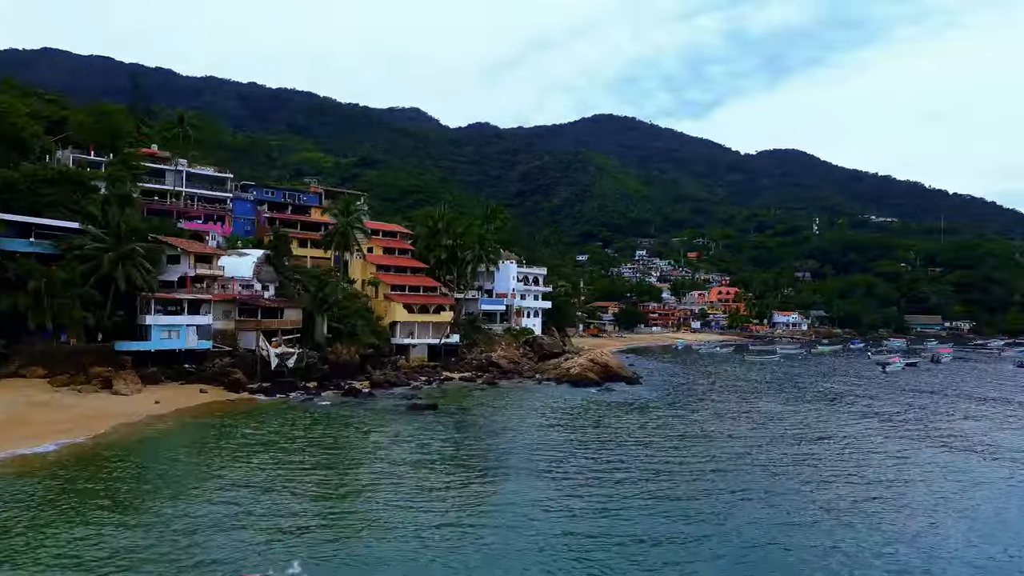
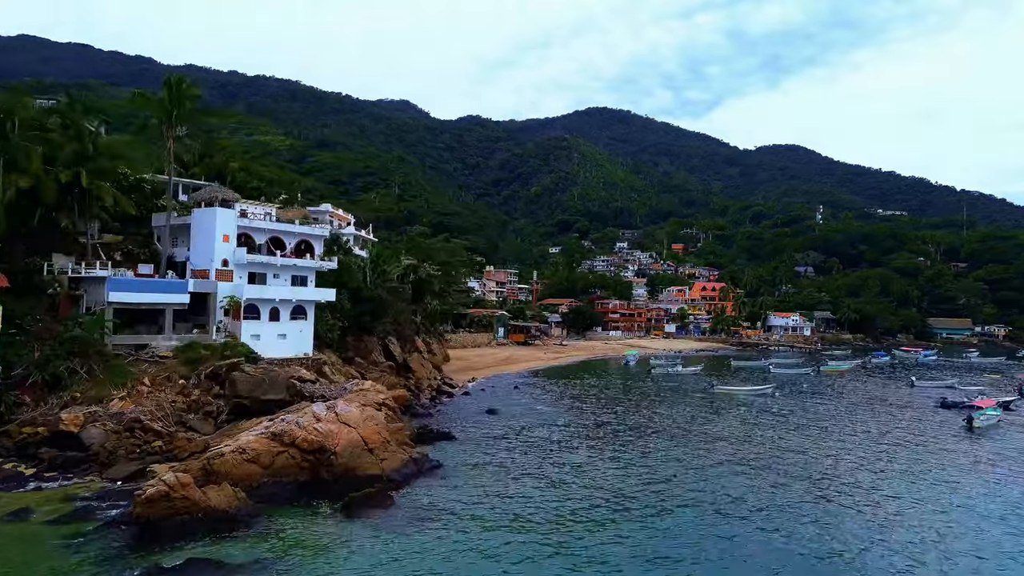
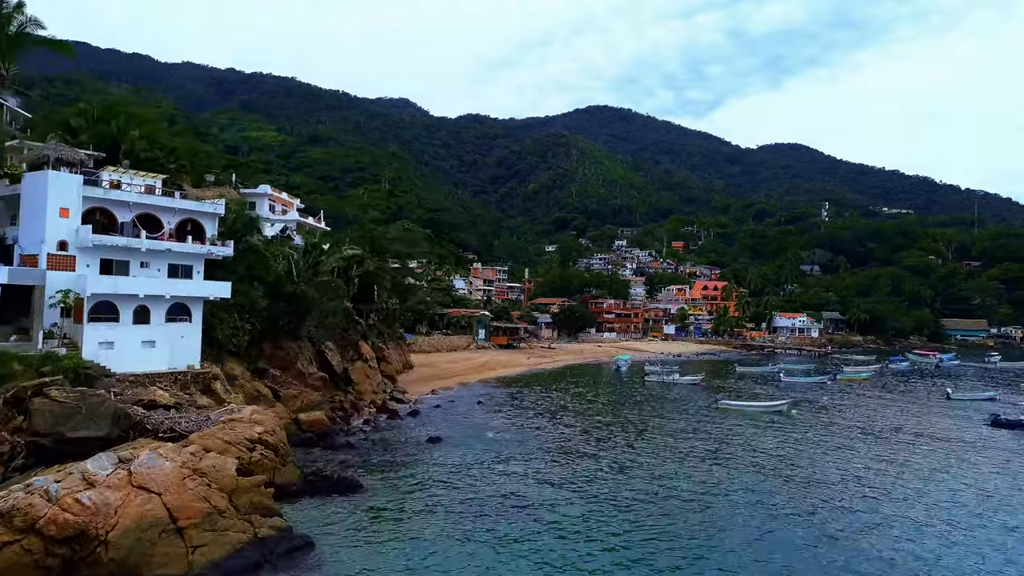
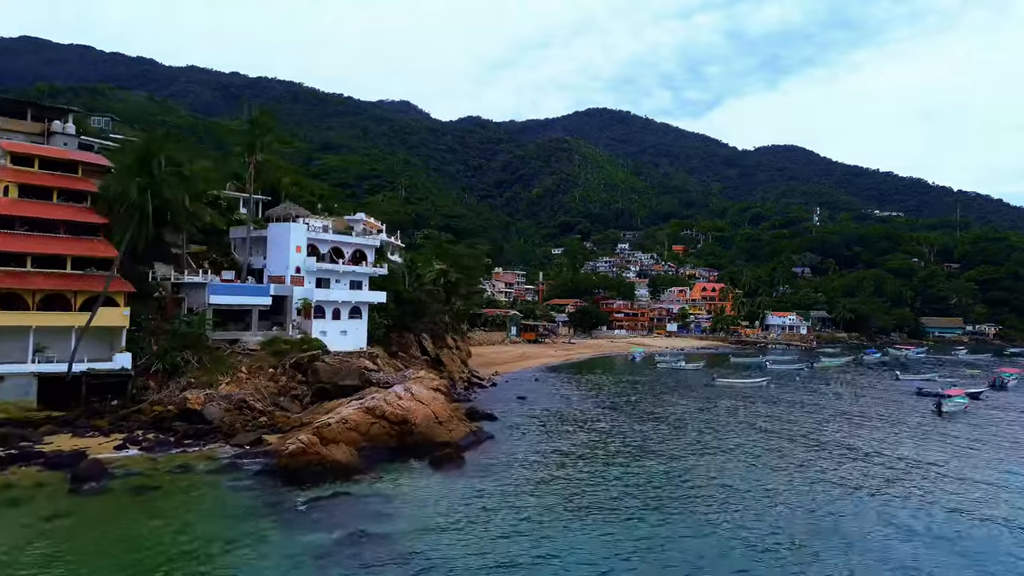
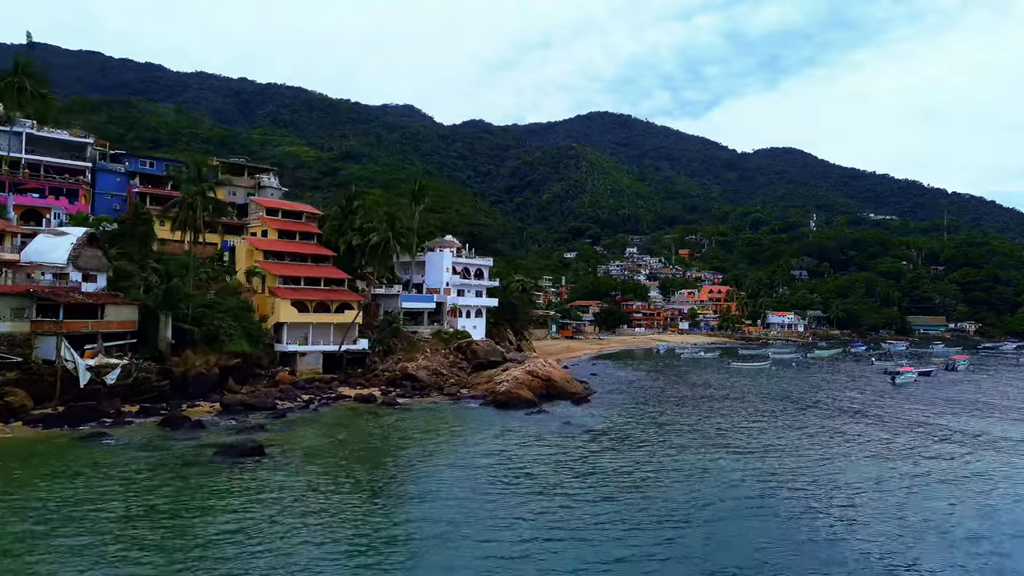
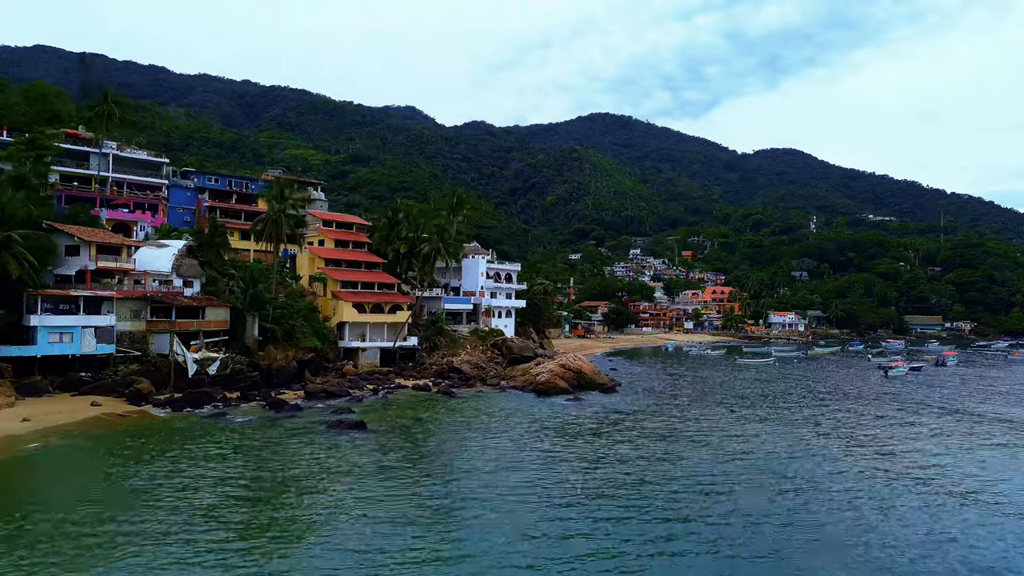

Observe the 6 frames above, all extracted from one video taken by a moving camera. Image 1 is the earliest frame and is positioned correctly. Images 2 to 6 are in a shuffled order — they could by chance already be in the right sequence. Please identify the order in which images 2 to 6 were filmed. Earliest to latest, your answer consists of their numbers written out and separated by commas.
6, 5, 4, 2, 3
